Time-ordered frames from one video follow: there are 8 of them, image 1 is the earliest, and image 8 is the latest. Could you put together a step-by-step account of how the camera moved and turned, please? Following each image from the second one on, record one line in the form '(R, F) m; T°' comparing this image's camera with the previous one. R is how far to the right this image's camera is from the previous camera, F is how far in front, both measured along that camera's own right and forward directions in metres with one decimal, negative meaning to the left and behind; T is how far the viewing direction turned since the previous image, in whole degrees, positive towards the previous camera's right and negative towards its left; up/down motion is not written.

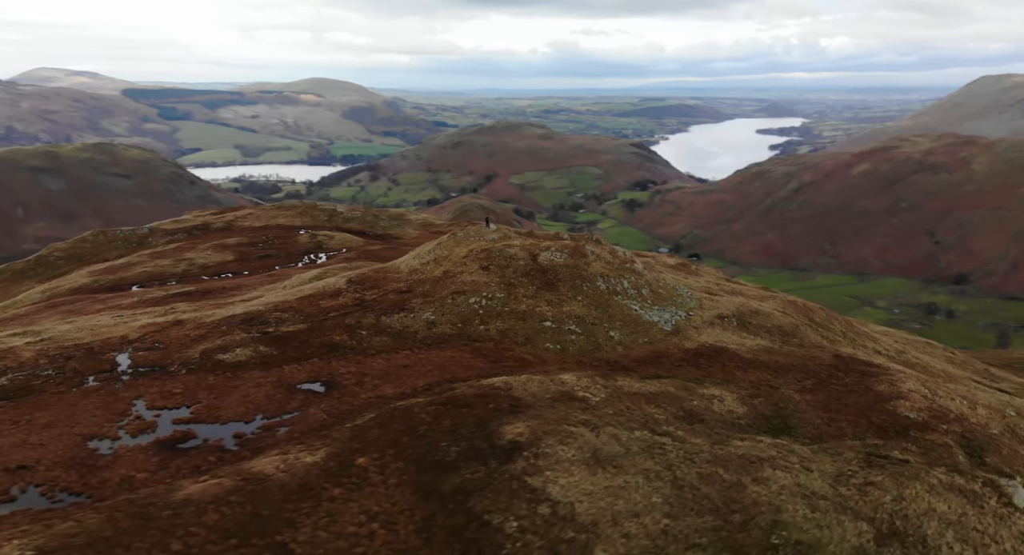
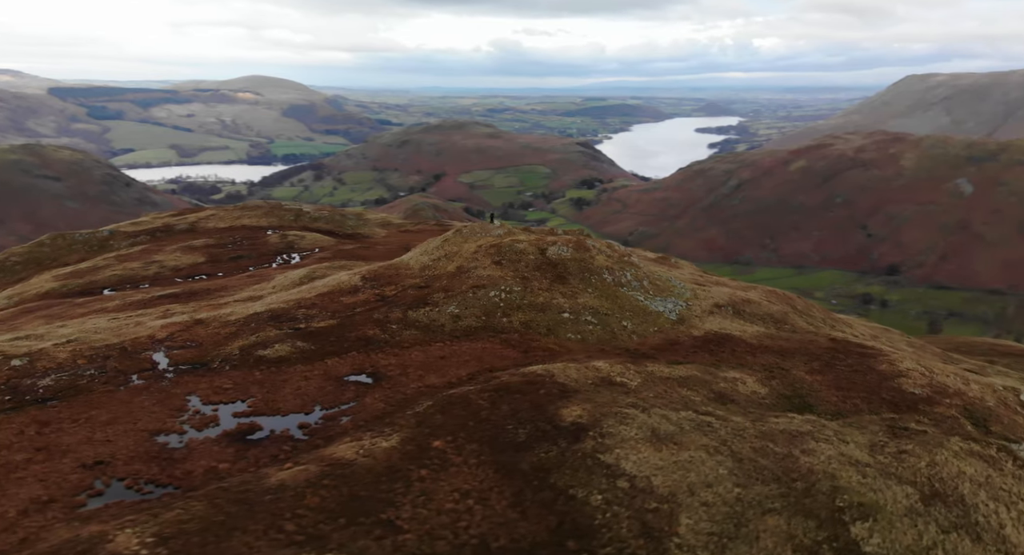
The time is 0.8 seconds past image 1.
(-5.3, -1.2) m; +4°
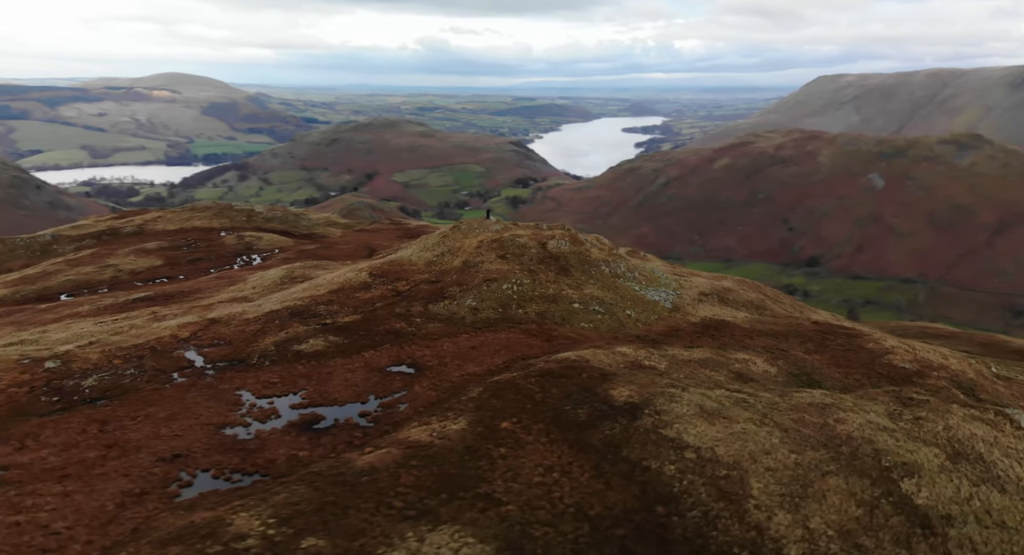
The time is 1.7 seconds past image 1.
(-5.9, -1.2) m; +5°
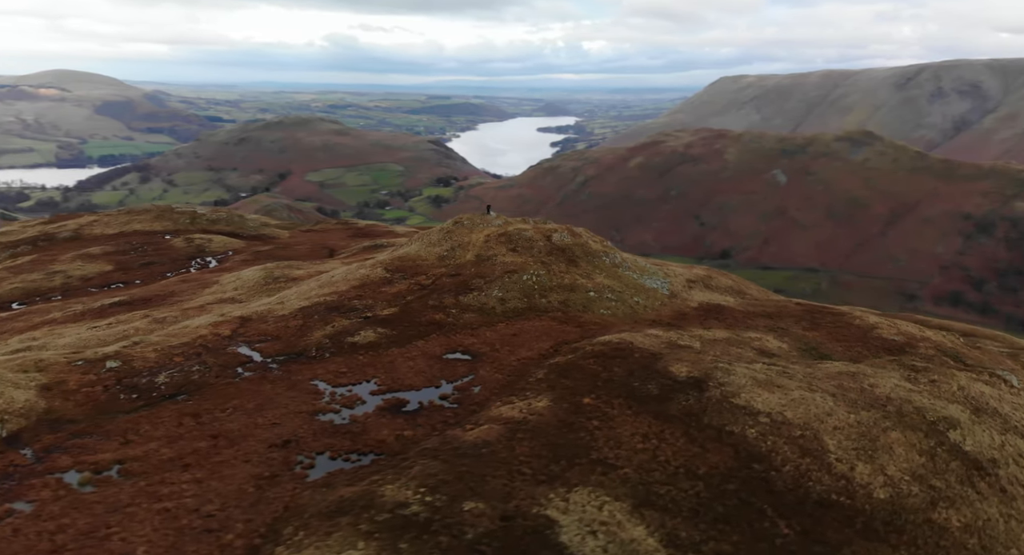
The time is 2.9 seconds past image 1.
(-7.7, -1.6) m; +5°
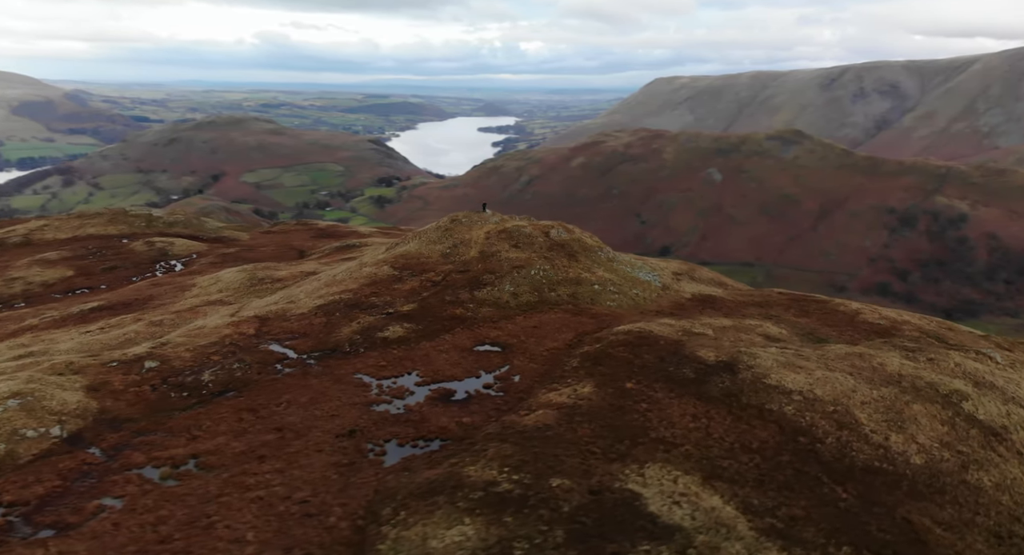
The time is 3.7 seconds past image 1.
(-5.0, -1.1) m; +4°
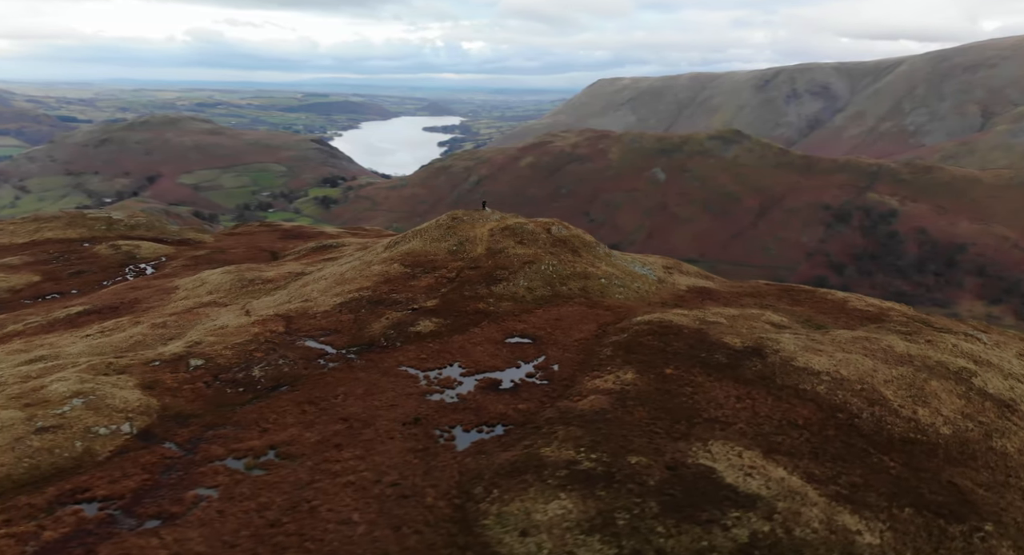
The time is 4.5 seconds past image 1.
(-4.9, -1.2) m; +3°
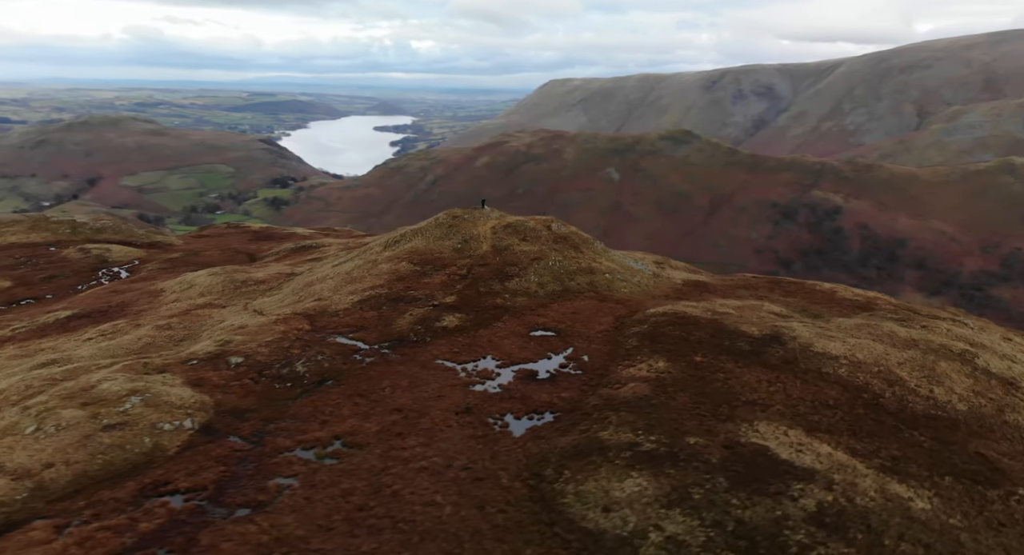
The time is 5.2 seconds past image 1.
(-4.2, -1.1) m; +3°
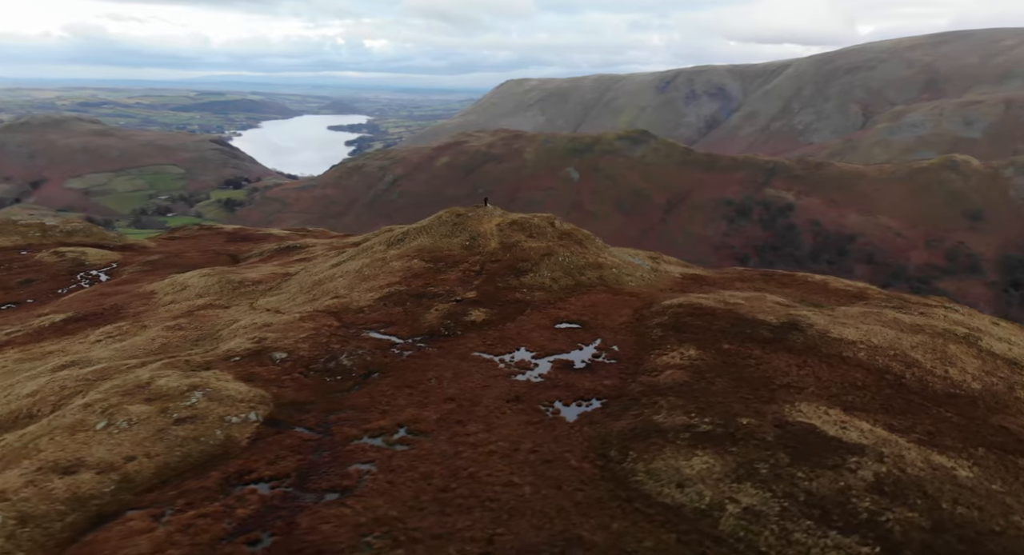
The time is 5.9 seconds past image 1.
(-4.1, -1.2) m; +2°
